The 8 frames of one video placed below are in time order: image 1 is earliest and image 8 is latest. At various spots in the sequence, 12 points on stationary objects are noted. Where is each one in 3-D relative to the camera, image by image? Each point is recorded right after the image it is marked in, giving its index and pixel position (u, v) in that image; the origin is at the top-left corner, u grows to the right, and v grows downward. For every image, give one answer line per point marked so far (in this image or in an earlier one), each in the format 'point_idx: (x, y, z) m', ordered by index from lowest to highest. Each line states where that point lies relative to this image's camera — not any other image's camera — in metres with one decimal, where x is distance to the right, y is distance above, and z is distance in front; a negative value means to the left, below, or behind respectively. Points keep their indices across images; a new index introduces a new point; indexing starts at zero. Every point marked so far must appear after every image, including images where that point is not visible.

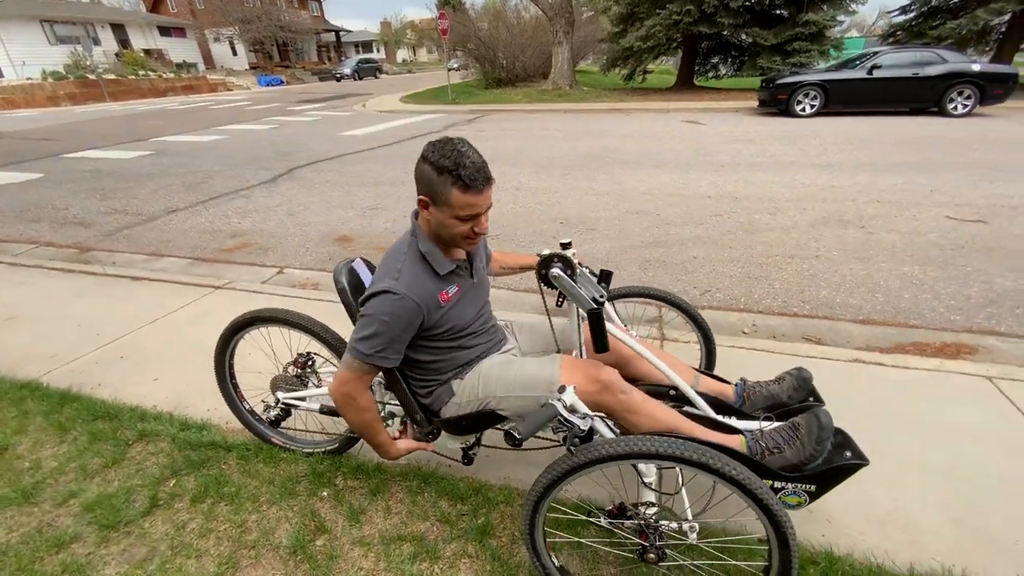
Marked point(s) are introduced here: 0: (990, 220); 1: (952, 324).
0: (+5.7, +0.8, +5.3) m
1: (+3.5, -0.3, +3.6) m
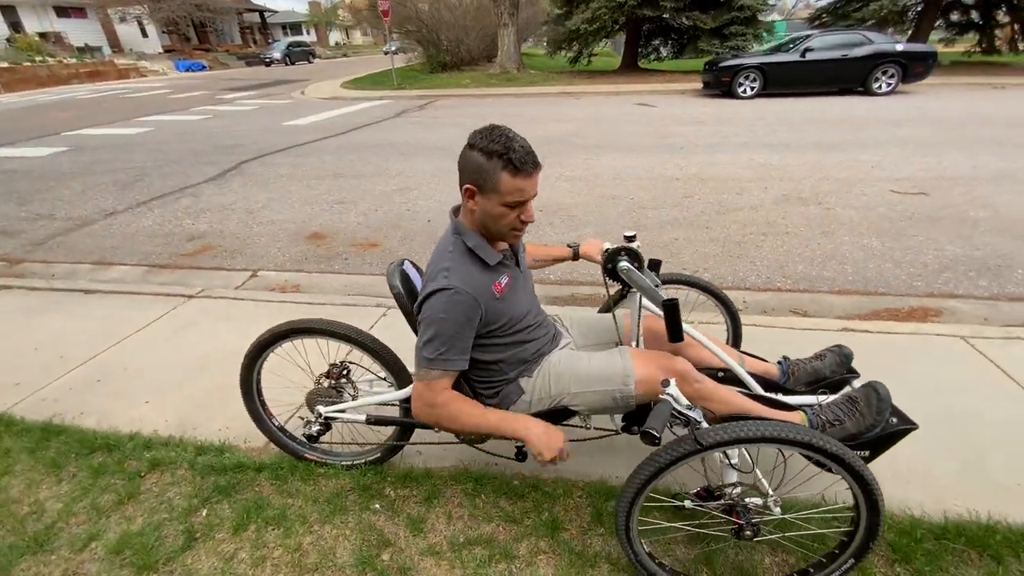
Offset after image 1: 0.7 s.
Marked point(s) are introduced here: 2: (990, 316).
0: (+5.5, +1.2, +5.9) m
1: (+3.5, 0.0, +3.9) m
2: (+3.7, -0.2, +3.5) m
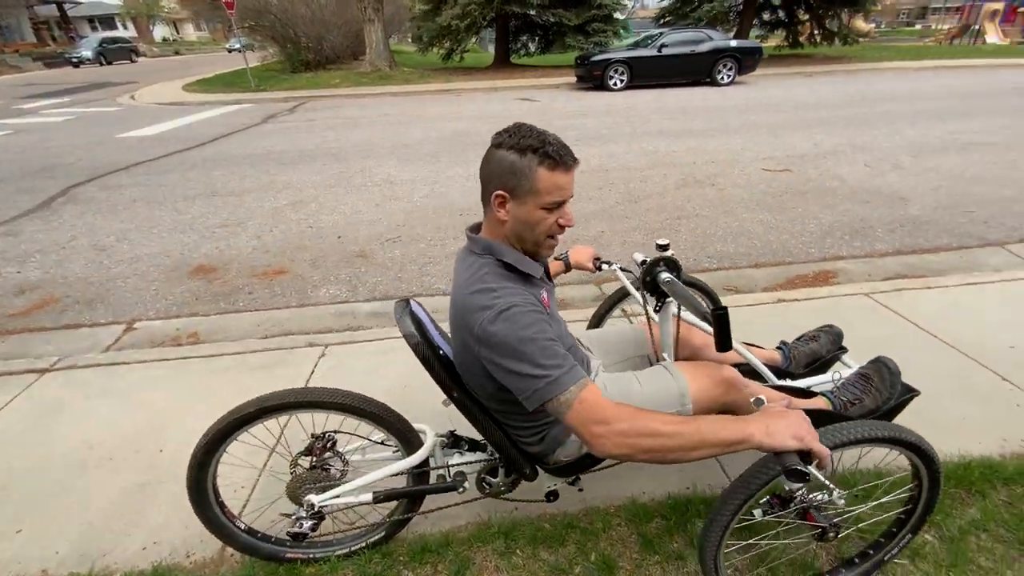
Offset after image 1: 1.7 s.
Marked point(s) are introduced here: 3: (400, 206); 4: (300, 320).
0: (+4.2, +1.8, +6.8) m
1: (+3.0, +0.3, +4.5) m
2: (+3.3, +0.1, +4.1) m
3: (-1.5, +1.1, +6.0) m
4: (-1.8, -0.3, +3.8) m
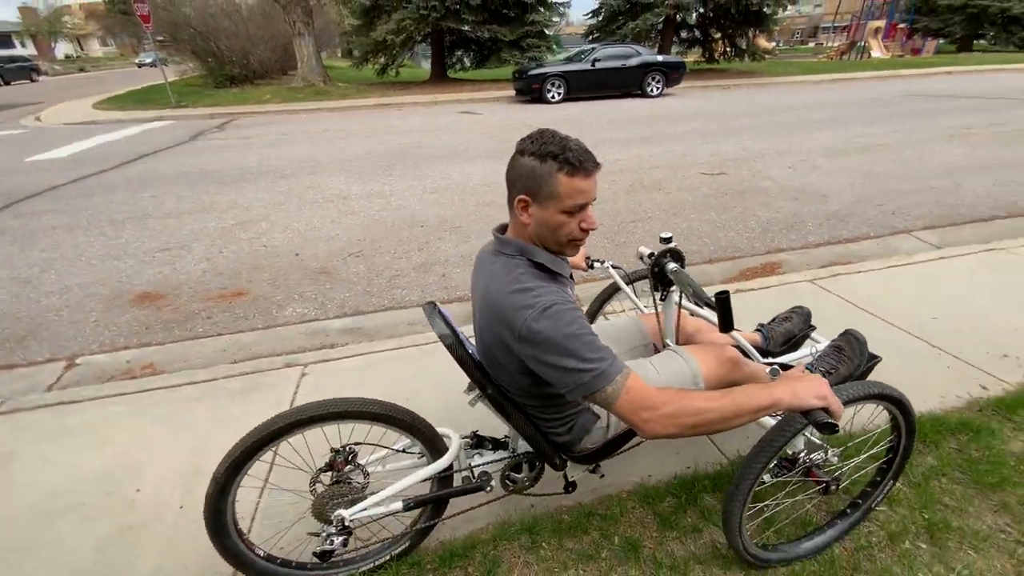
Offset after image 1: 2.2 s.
0: (+3.5, +1.9, +7.3) m
1: (+2.7, +0.4, +4.9) m
2: (+3.0, +0.3, +4.5) m
3: (-2.0, +0.9, +5.9) m
4: (-1.9, -0.4, +3.6) m
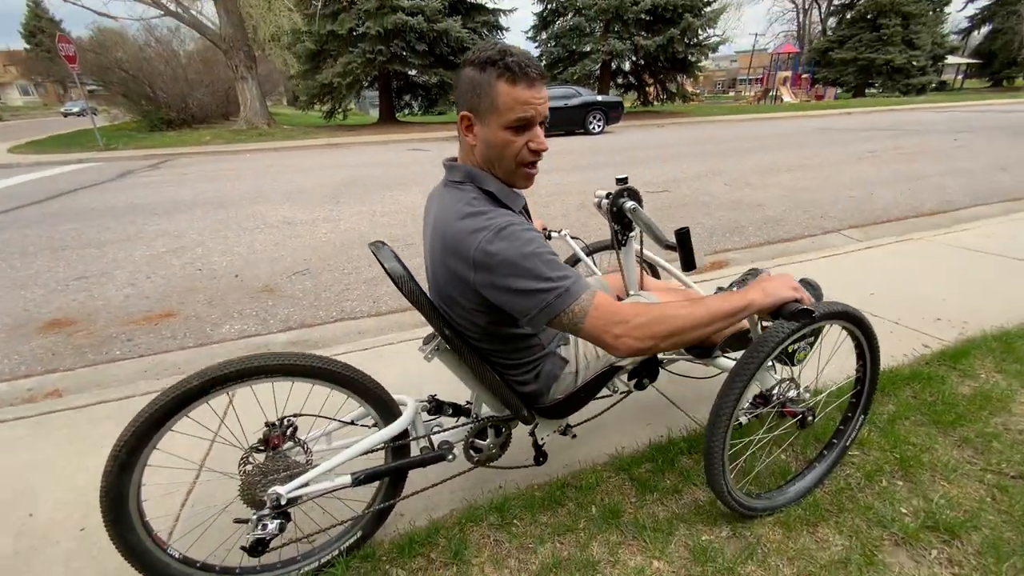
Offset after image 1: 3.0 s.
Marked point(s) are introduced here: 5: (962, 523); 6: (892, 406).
0: (+2.7, +1.7, +7.7) m
1: (+2.2, +0.4, +5.0) m
2: (+2.6, +0.3, +4.7) m
3: (-2.6, +0.6, +5.6) m
4: (-2.3, -0.5, +3.2) m
5: (+1.5, -0.8, +1.5) m
6: (+1.8, -0.6, +2.1) m
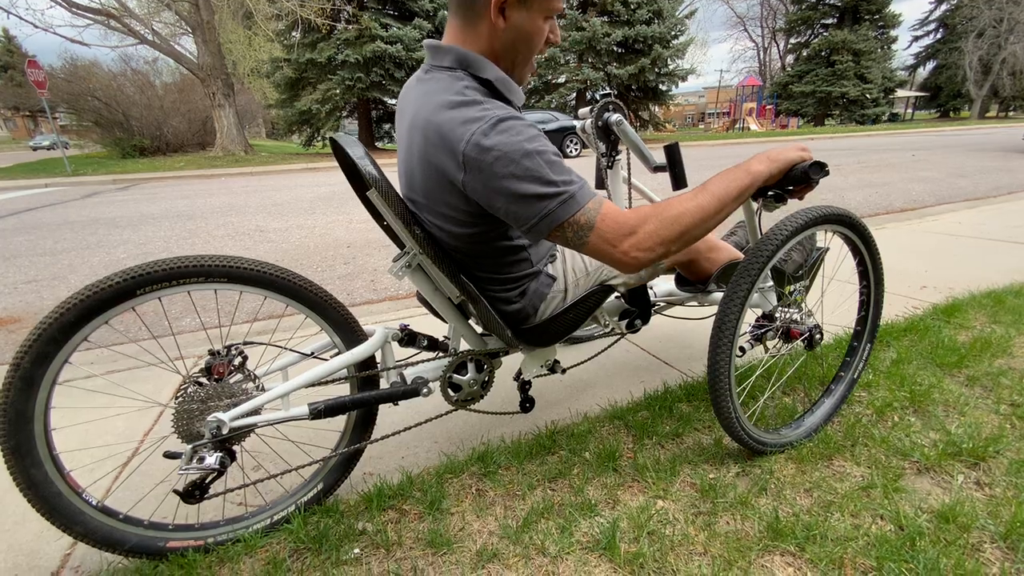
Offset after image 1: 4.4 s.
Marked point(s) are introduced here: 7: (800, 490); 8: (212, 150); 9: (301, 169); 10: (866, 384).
0: (+2.4, +1.6, +7.8) m
1: (+2.0, +0.5, +5.0) m
2: (+2.4, +0.4, +4.7) m
3: (-2.9, +0.5, +5.4) m
4: (-2.4, -0.4, +3.0) m
5: (+1.5, -0.5, +1.4) m
6: (+1.7, -0.3, +2.0) m
7: (+0.8, -0.6, +1.3) m
8: (-12.4, +5.8, +18.5) m
9: (-7.3, +4.1, +15.4) m
10: (+1.4, -0.4, +1.8) m
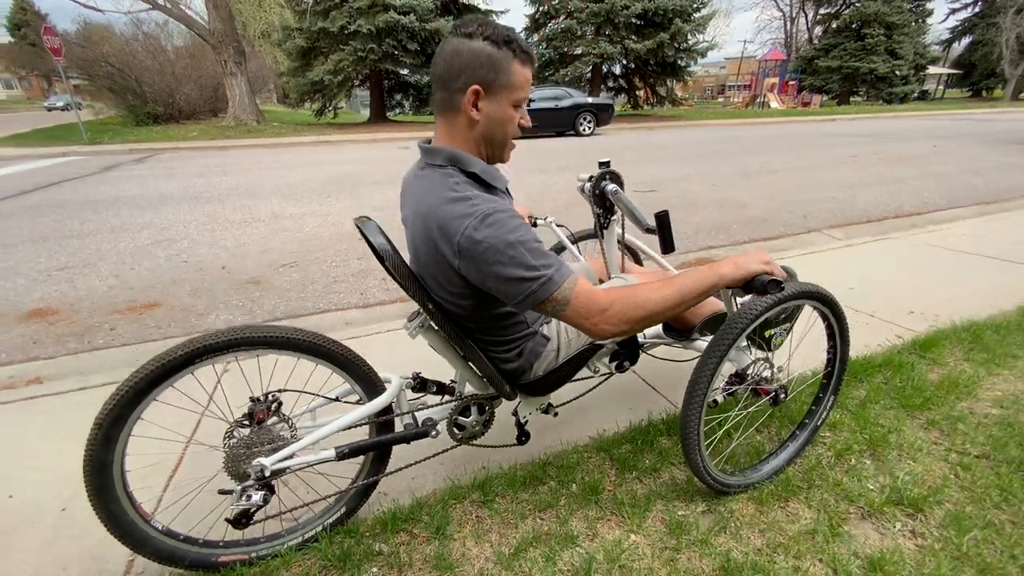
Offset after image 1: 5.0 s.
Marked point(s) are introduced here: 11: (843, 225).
0: (+2.5, +1.7, +7.8) m
1: (+2.0, +0.5, +5.1) m
2: (+2.4, +0.4, +4.8) m
3: (-2.8, +0.6, +5.6) m
4: (-2.4, -0.4, +3.2) m
5: (+1.5, -0.7, +1.6) m
6: (+1.7, -0.5, +2.2) m
7: (+0.8, -0.8, +1.5) m
8: (-11.9, +7.0, +18.5) m
9: (-6.8, +5.0, +15.4) m
10: (+1.4, -0.6, +1.9) m
11: (+4.2, +0.8, +5.6) m
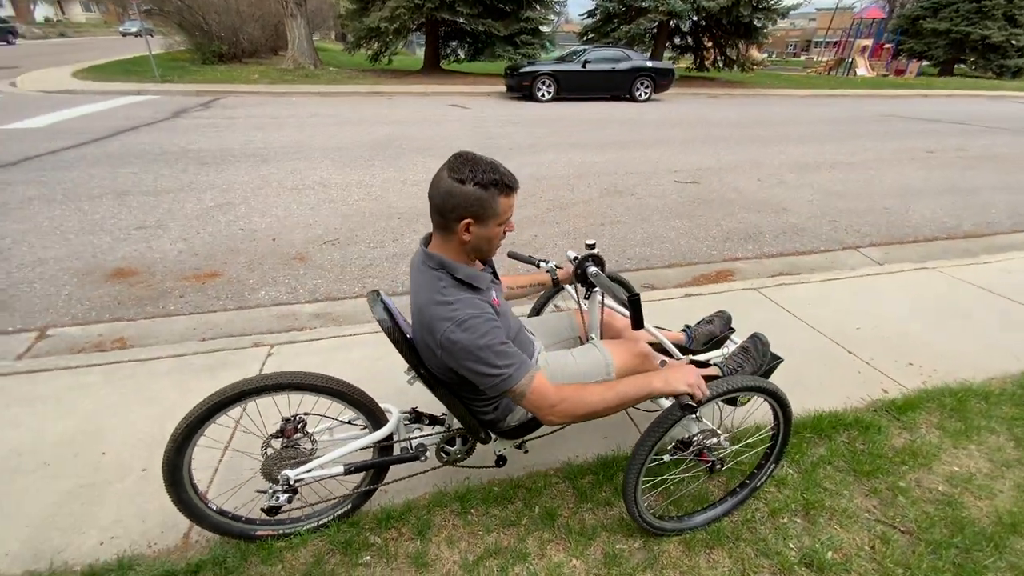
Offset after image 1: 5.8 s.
0: (+3.2, +1.8, +7.6) m
1: (+2.3, +0.4, +5.2) m
2: (+2.7, +0.2, +4.8) m
3: (-2.4, +1.1, +6.0) m
4: (-2.3, -0.3, +3.7) m
5: (+1.3, -1.1, +1.8) m
6: (+1.6, -0.9, +2.4) m
7: (+0.7, -1.2, +1.8) m
8: (-9.7, +9.5, +18.8) m
9: (-5.1, +6.8, +15.6) m
10: (+1.3, -0.9, +2.2) m
11: (+4.5, +0.5, +5.5) m
